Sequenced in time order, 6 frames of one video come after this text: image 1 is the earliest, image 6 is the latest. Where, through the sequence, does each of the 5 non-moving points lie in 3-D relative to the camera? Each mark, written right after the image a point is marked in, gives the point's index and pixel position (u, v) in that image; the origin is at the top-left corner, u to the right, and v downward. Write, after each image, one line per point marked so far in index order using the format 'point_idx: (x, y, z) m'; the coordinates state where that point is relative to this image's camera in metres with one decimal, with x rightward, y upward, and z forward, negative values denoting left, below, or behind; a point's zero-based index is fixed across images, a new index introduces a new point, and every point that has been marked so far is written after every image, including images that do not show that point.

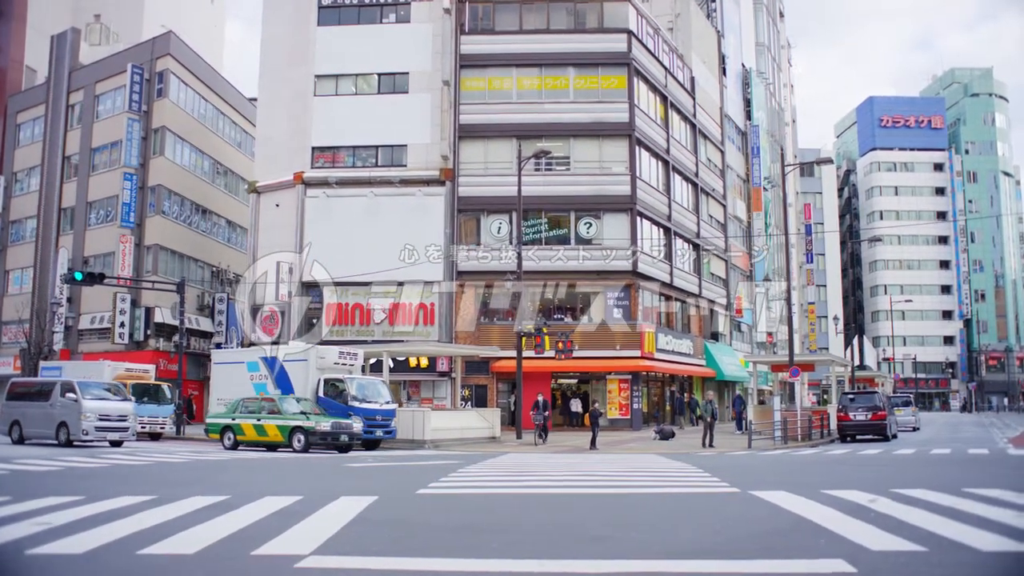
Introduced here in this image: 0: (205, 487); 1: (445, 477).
0: (-4.4, -3.1, +13.3) m
1: (-1.1, -3.4, +15.5) m
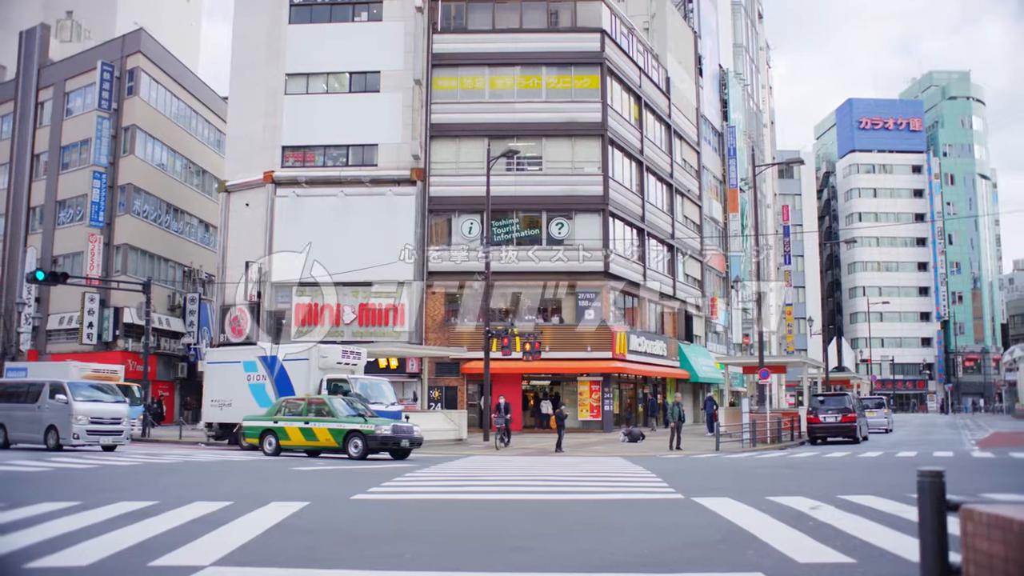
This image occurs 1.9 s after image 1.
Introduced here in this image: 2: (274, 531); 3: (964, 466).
0: (-5.4, -3.1, +13.0) m
1: (-2.1, -3.4, +15.1) m
2: (-2.7, -2.8, +9.7) m
3: (+10.0, -3.9, +18.8) m
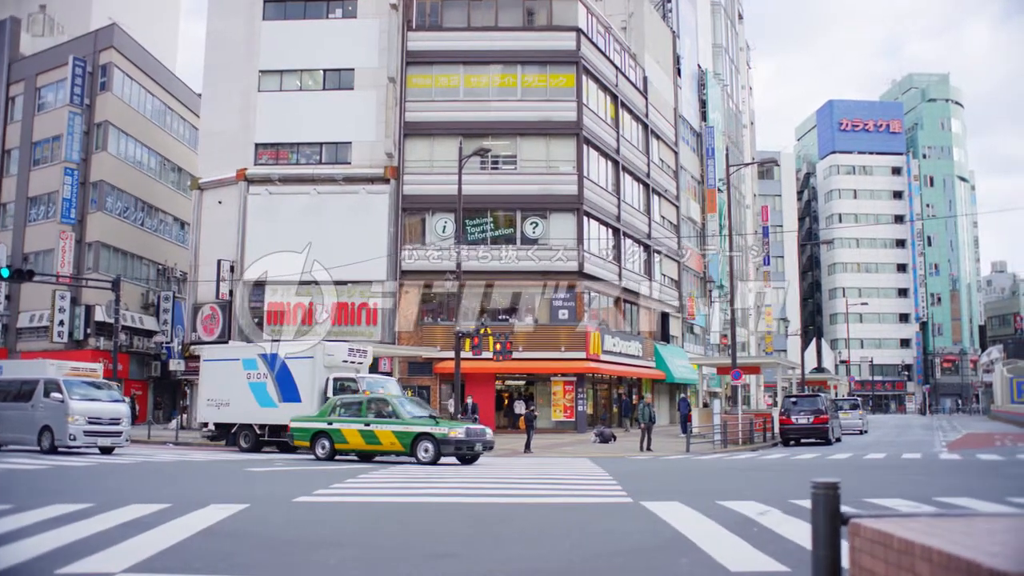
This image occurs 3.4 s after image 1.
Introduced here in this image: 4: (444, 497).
0: (-6.1, -3.1, +12.7) m
1: (-2.9, -3.4, +14.9) m
2: (-3.4, -2.7, +9.4) m
3: (+9.2, -4.0, +18.8) m
4: (-1.0, -3.2, +13.1) m
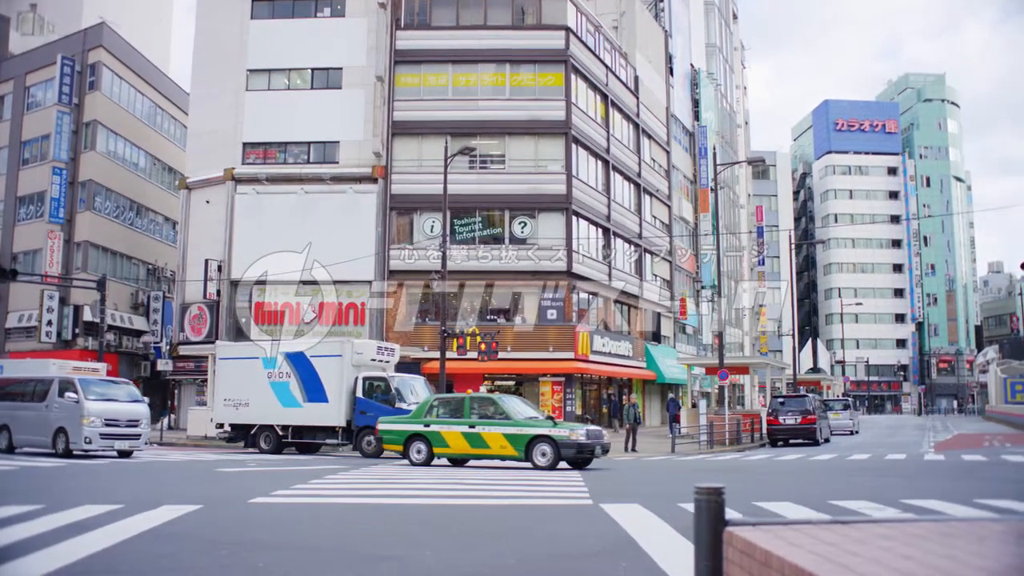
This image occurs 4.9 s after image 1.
0: (-6.7, -3.0, +12.5) m
1: (-3.4, -3.4, +14.7) m
2: (-4.0, -2.7, +9.3) m
3: (+8.6, -4.0, +18.6) m
4: (-1.6, -3.2, +12.9) m
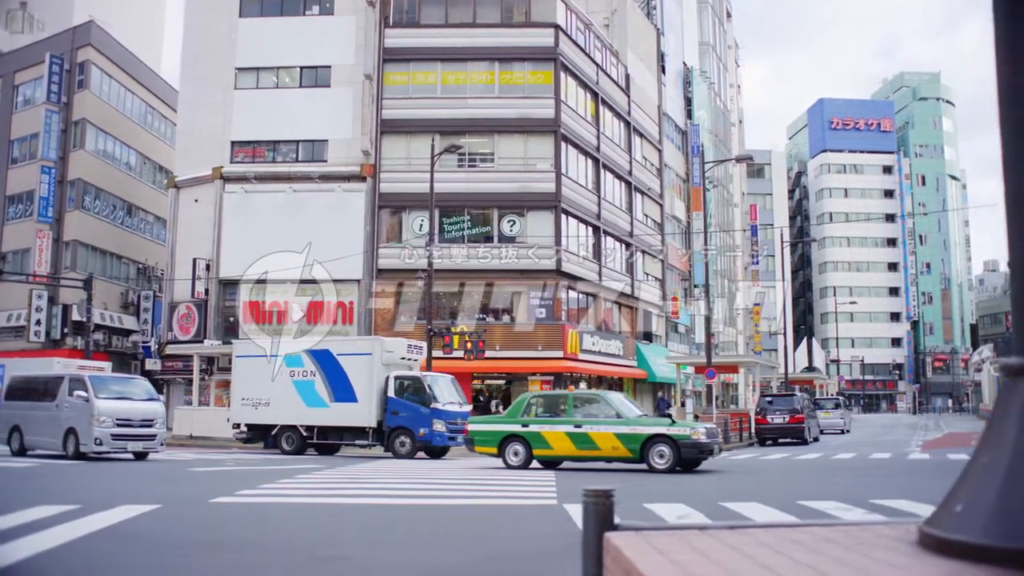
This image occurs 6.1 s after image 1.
0: (-7.2, -3.0, +12.4) m
1: (-3.9, -3.3, +14.6) m
2: (-4.5, -2.7, +9.1) m
3: (+8.1, -3.9, +18.4) m
4: (-2.1, -3.1, +12.8) m
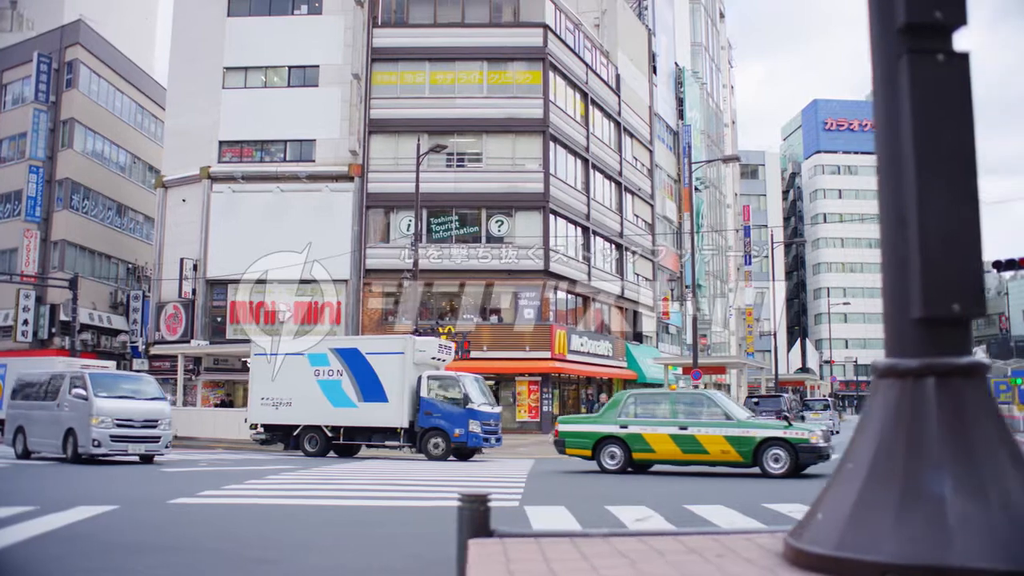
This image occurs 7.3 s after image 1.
0: (-7.7, -3.0, +12.2) m
1: (-4.4, -3.3, +14.4) m
2: (-5.0, -2.7, +9.0) m
3: (+7.6, -3.9, +18.3) m
4: (-2.6, -3.1, +12.7) m
